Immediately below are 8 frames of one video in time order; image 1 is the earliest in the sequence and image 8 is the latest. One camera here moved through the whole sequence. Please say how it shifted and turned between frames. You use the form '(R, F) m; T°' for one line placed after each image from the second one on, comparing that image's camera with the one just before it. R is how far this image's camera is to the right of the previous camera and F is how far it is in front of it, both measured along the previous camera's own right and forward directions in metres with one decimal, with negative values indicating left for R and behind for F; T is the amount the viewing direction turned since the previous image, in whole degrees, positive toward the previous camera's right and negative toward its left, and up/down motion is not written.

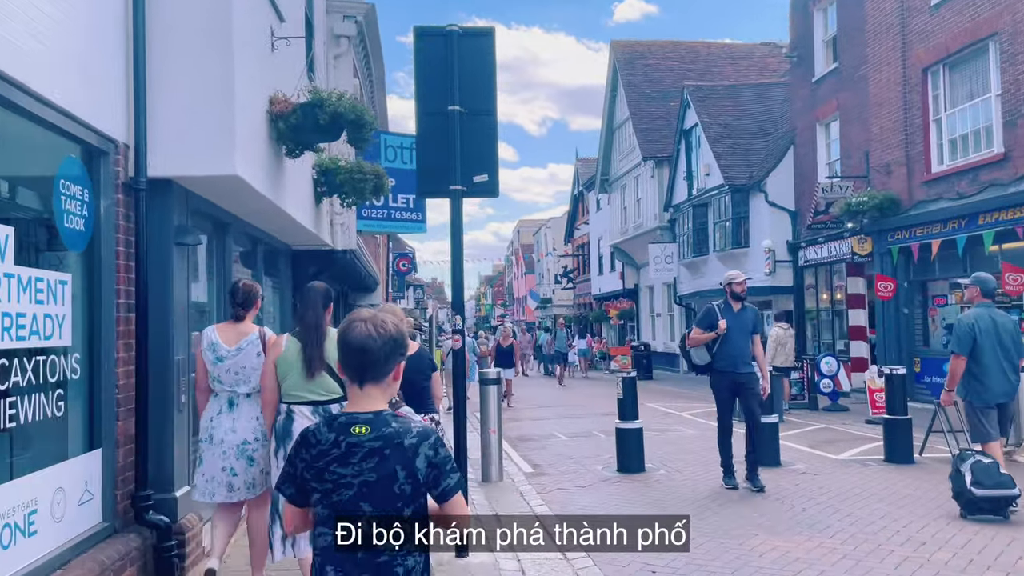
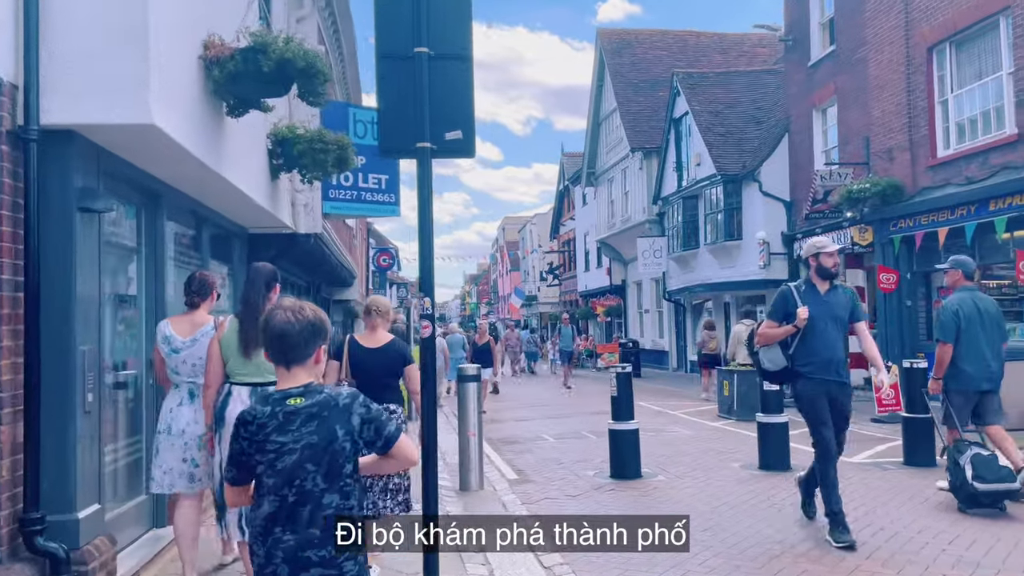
(0.0, +0.9) m; +1°
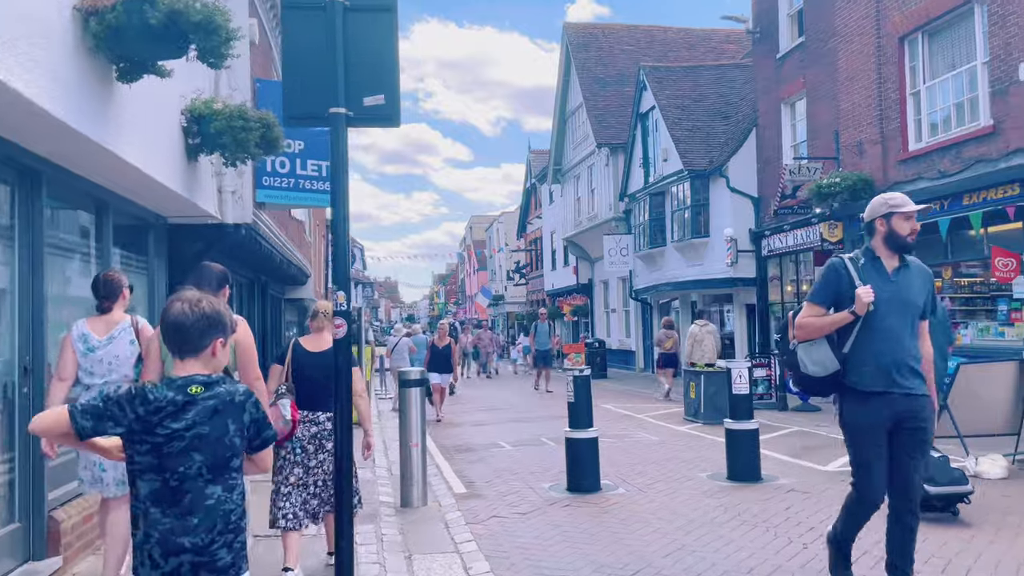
(+0.2, +0.7) m; +2°
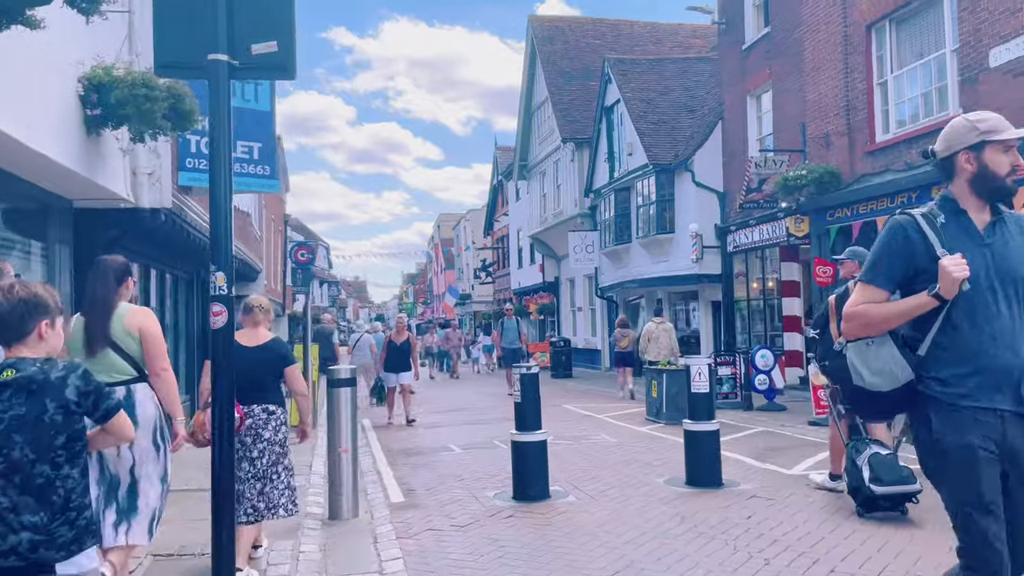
(+0.3, +0.6) m; +2°
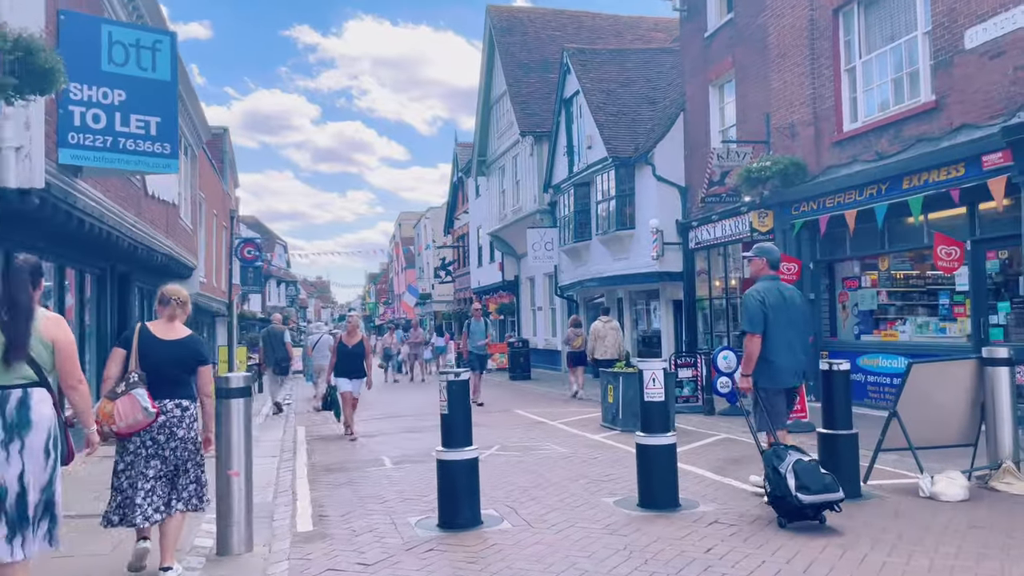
(+0.3, +0.9) m; +2°
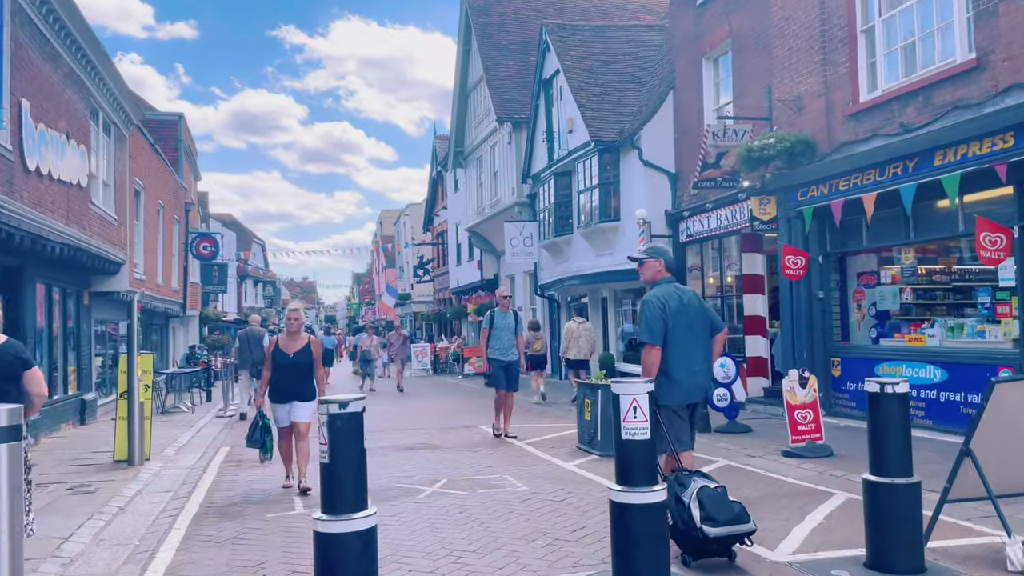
(+0.4, +1.9) m; +1°
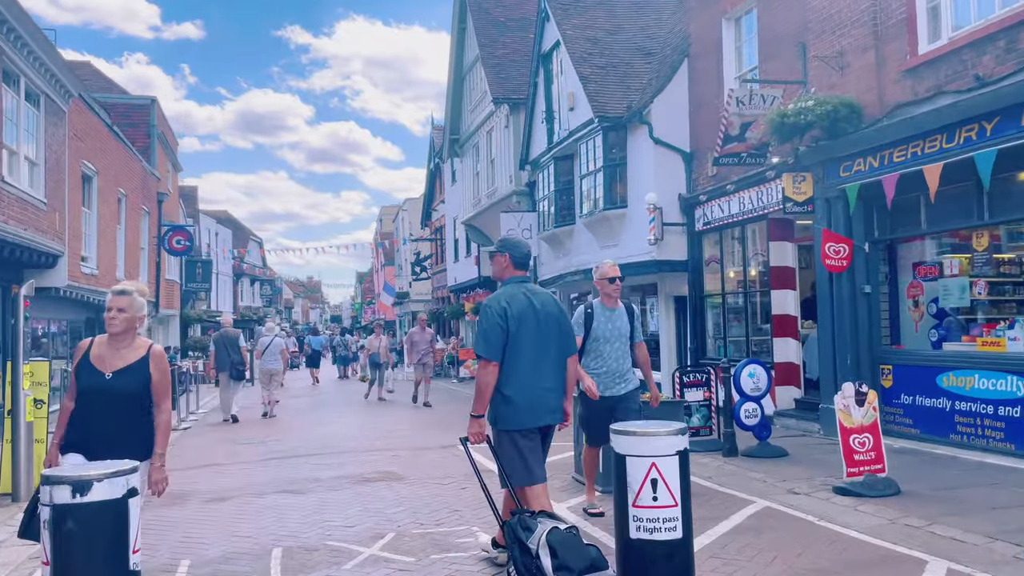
(+0.2, +1.9) m; 0°
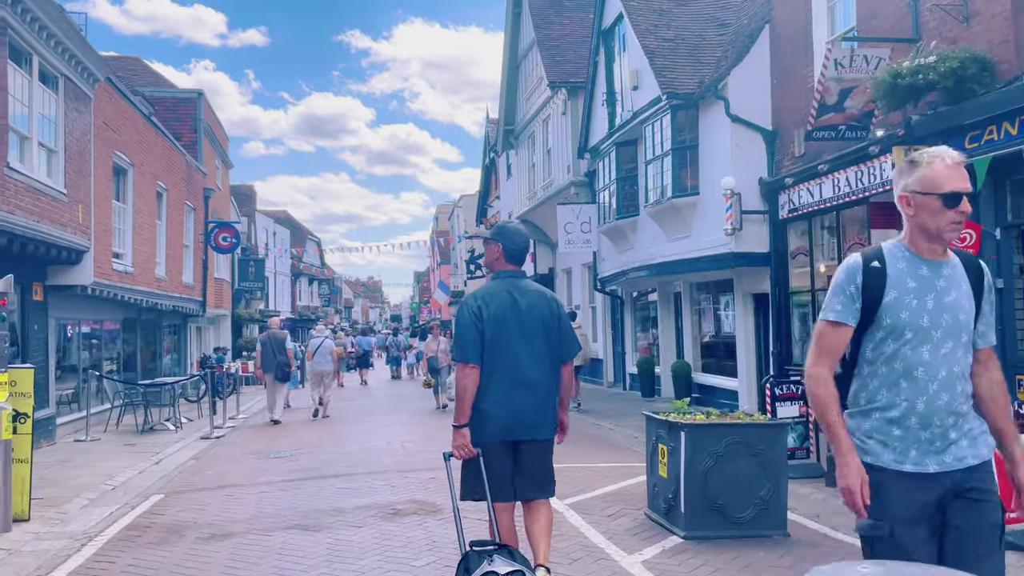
(0.0, +1.4) m; -4°
